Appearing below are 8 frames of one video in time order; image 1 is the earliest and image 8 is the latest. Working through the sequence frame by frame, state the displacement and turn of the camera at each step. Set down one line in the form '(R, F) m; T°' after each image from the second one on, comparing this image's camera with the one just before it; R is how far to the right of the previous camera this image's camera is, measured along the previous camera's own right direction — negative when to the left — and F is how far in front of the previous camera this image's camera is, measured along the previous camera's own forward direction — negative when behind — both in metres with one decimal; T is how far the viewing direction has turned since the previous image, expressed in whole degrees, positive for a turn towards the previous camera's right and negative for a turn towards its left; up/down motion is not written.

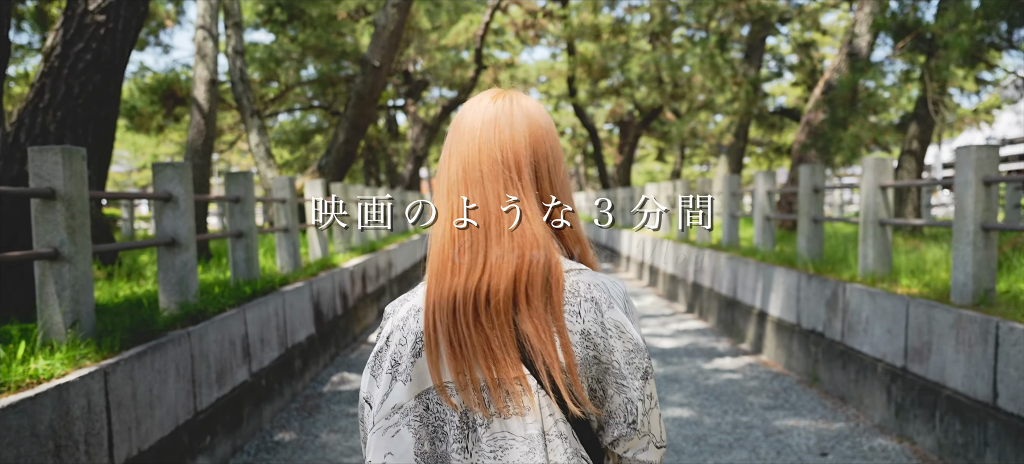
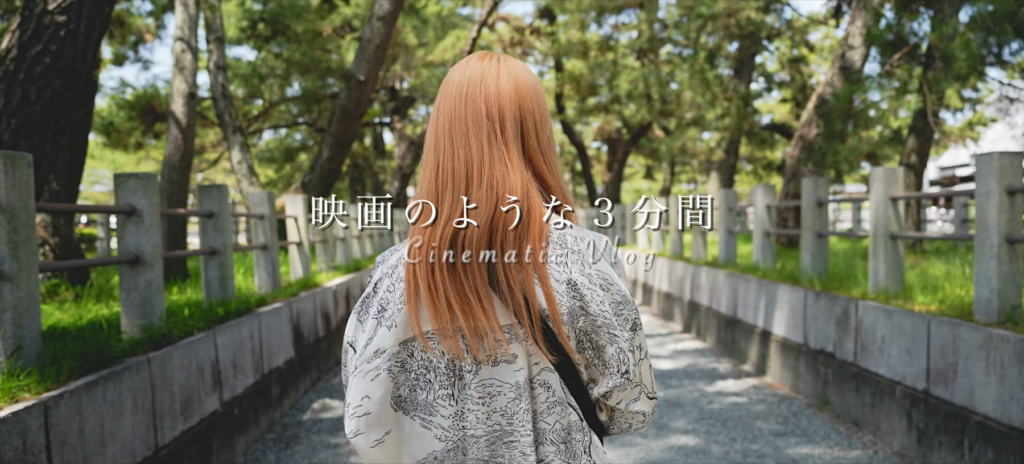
(0.0, +0.3) m; +1°
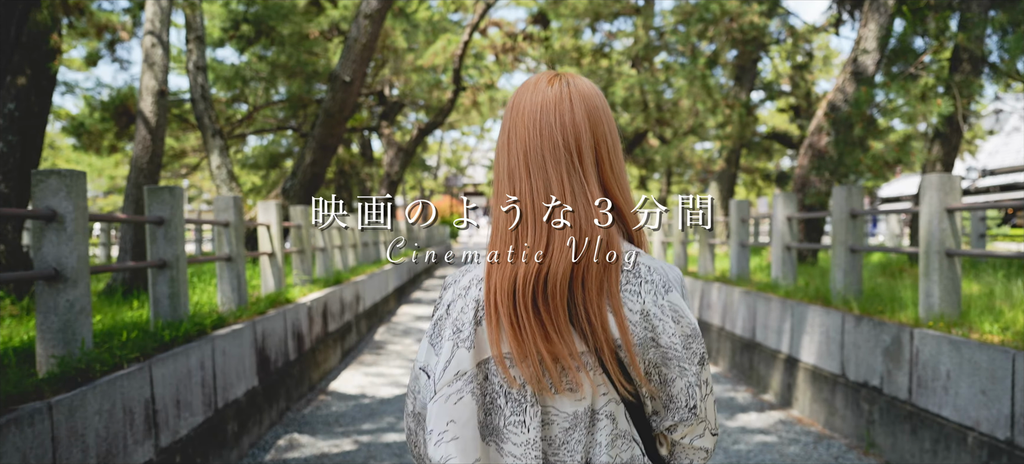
(0.0, +0.7) m; +1°
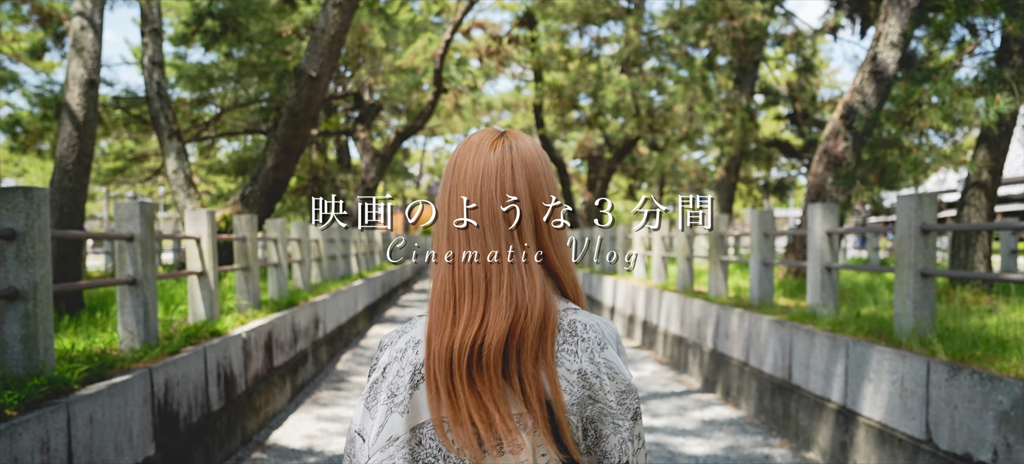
(0.0, +1.1) m; +1°
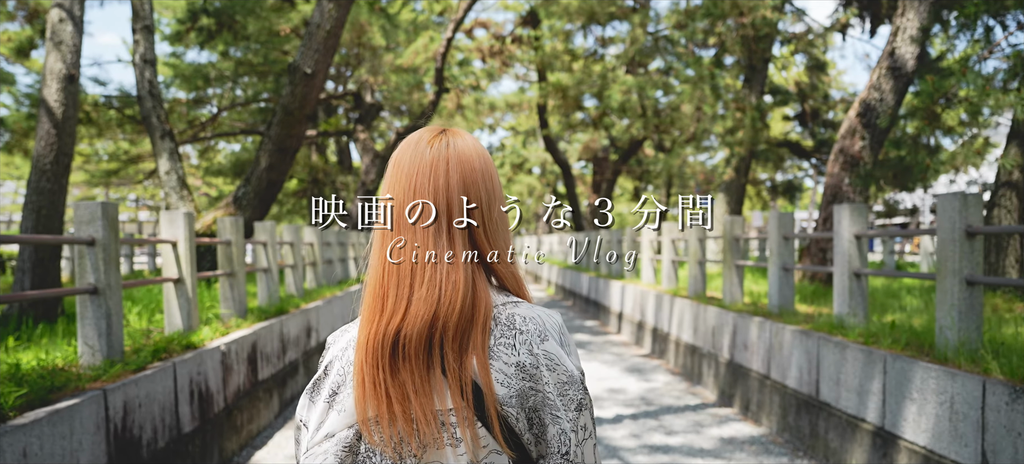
(0.0, +0.4) m; 0°
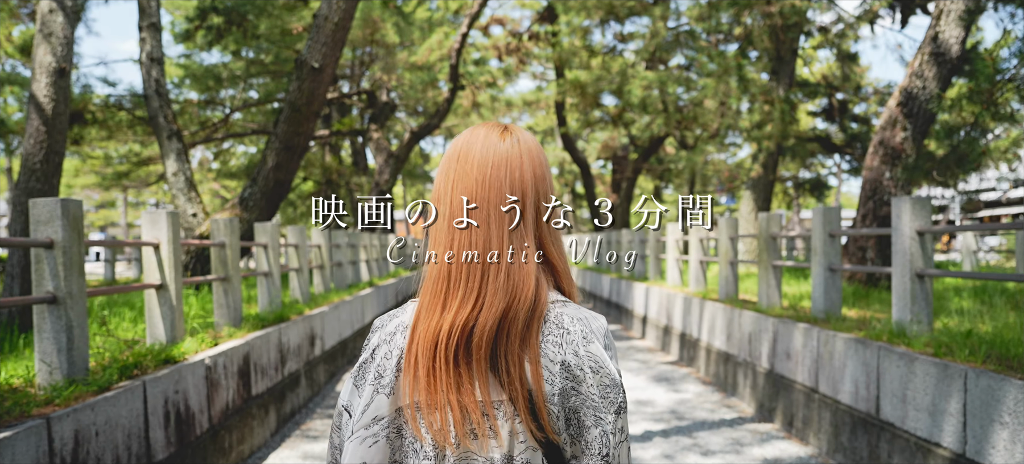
(0.0, +0.5) m; -1°
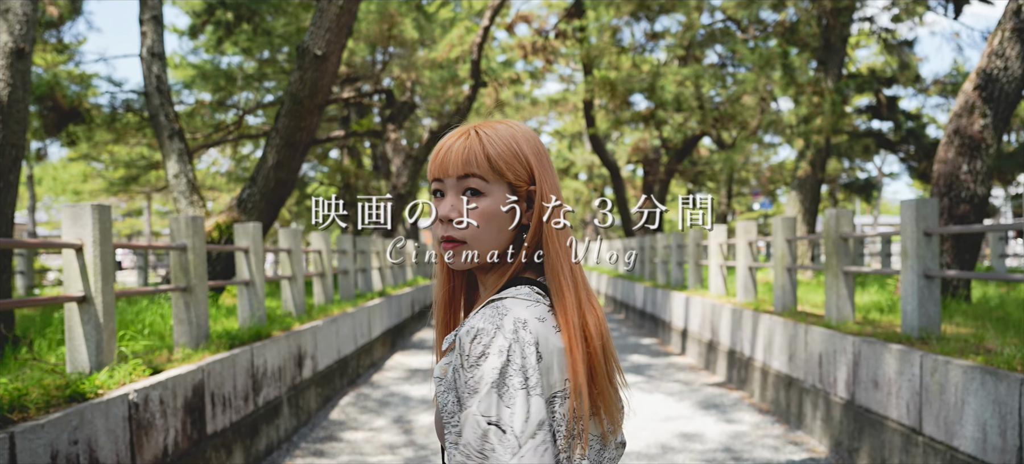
(+0.1, +1.0) m; -2°
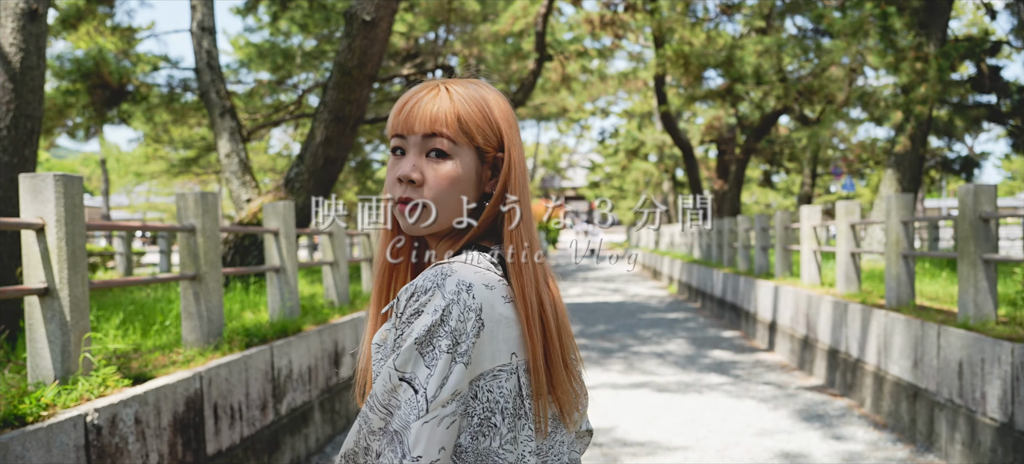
(0.0, +0.8) m; -5°
